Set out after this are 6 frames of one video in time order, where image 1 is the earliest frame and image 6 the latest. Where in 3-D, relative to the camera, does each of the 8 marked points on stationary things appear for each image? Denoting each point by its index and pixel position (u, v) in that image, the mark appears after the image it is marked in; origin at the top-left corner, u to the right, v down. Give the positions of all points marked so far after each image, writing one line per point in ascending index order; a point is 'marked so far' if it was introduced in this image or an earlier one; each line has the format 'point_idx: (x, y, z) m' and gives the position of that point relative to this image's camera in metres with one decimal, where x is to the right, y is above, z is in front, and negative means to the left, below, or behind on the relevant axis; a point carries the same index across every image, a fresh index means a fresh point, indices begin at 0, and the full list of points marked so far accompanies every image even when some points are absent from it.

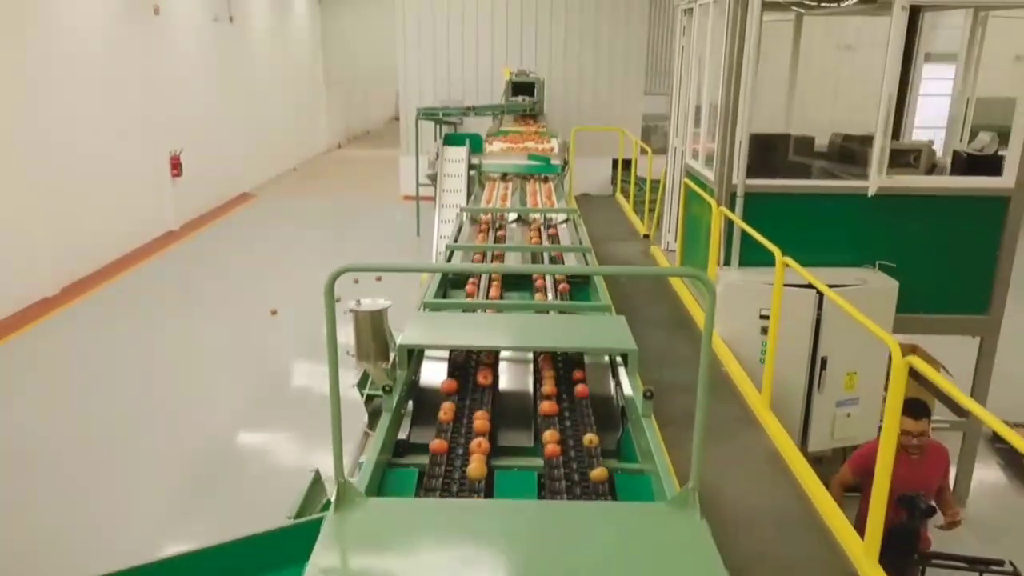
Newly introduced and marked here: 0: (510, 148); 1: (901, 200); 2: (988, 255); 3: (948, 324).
0: (0.0, +1.3, +7.2) m
1: (+2.0, +0.4, +4.0) m
2: (+2.5, +0.2, +4.1) m
3: (+2.3, -0.2, +4.1) m
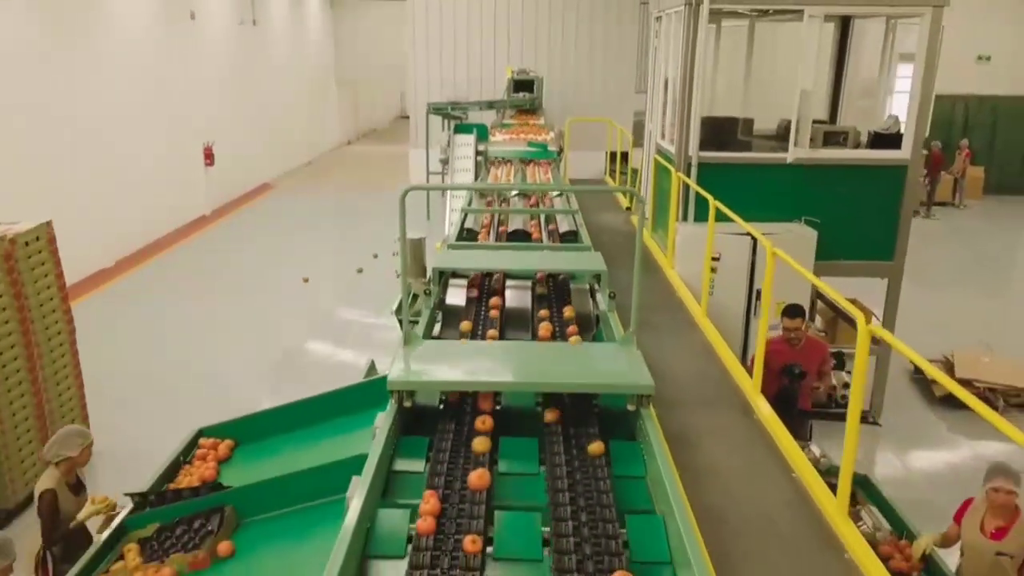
0: (0.0, +1.6, +8.3) m
1: (+2.0, +0.8, +5.1) m
2: (+2.5, +0.5, +5.1) m
3: (+2.3, +0.1, +5.2) m
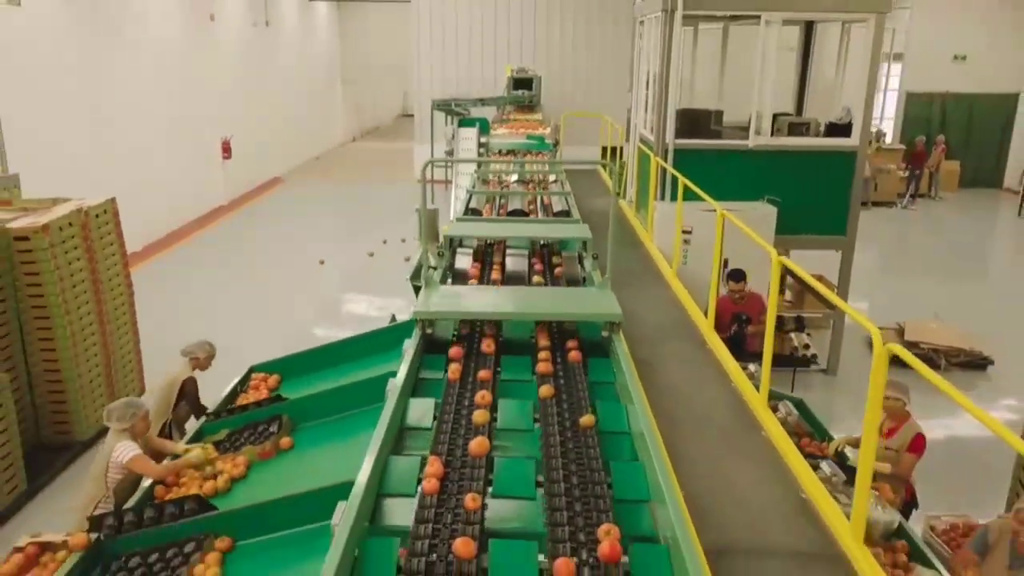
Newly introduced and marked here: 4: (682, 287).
0: (0.0, +1.8, +9.0) m
1: (+2.0, +1.0, +5.8) m
2: (+2.5, +0.7, +5.9) m
3: (+2.3, +0.3, +6.0) m
4: (+1.0, 0.0, +4.7) m
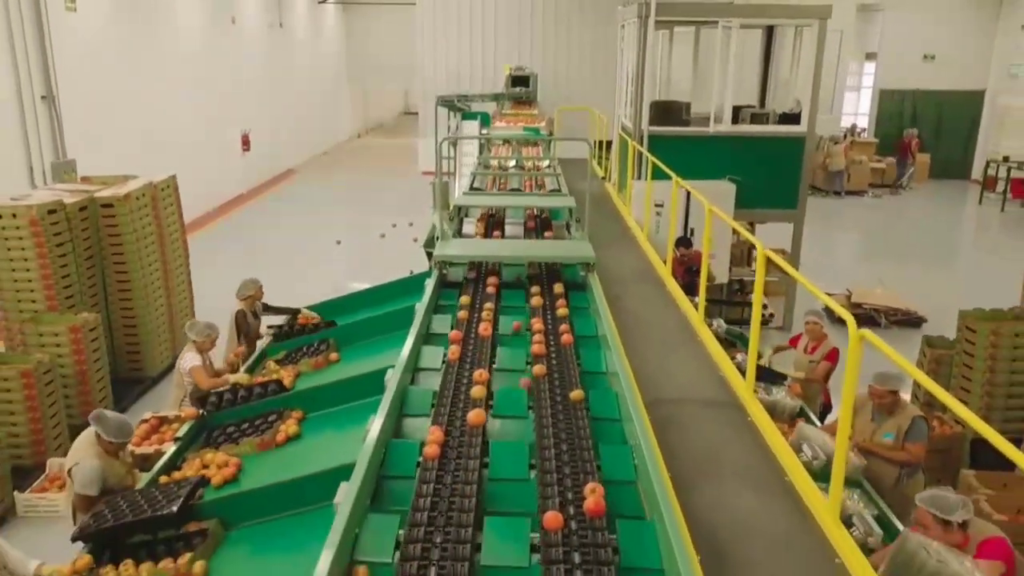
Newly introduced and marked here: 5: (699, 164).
0: (0.0, +2.1, +10.0) m
1: (+2.0, +1.3, +6.8) m
2: (+2.5, +1.0, +6.9) m
3: (+2.3, +0.6, +7.0) m
4: (+1.0, +0.3, +5.7) m
5: (+1.6, +1.1, +6.9) m
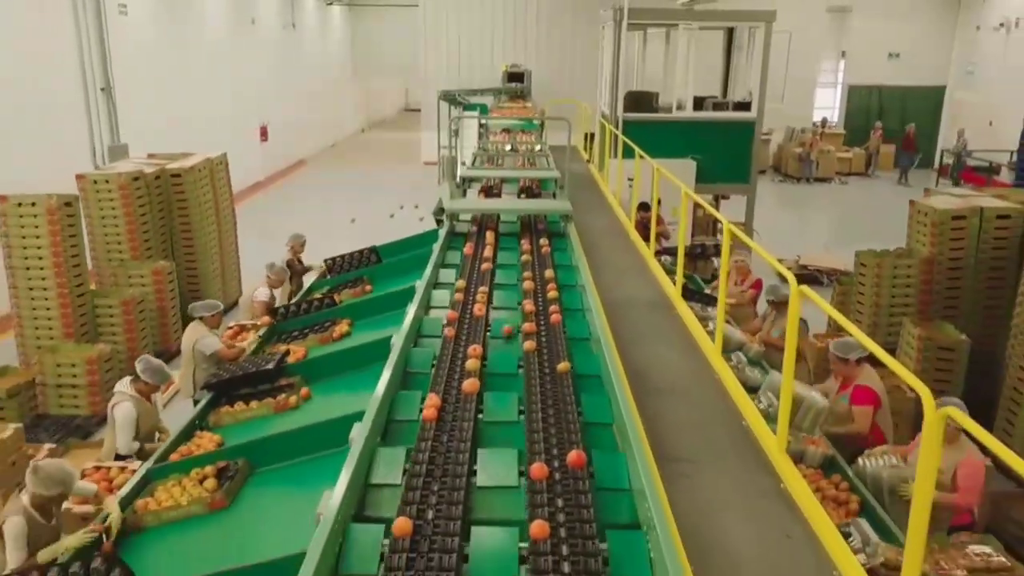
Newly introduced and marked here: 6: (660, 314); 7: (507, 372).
0: (-0.1, +2.5, +11.3) m
1: (+1.9, +1.7, +8.0) m
2: (+2.4, +1.4, +8.1) m
3: (+2.2, +1.0, +8.2) m
4: (+1.0, +0.7, +6.9) m
5: (+1.6, +1.5, +8.1) m
6: (+0.8, -0.1, +4.5) m
7: (0.0, -0.4, +3.6) m
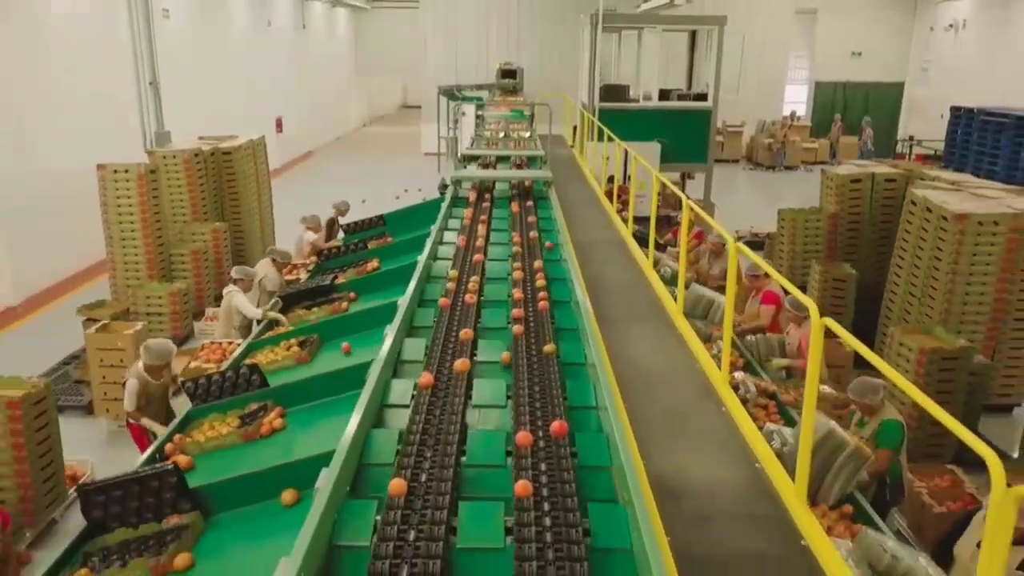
0: (-0.2, +2.9, +12.7) m
1: (+1.8, +2.1, +9.5) m
2: (+2.3, +1.8, +9.6) m
3: (+2.2, +1.5, +9.6) m
4: (+0.9, +1.1, +8.4) m
5: (+1.5, +1.9, +9.6) m
6: (+0.8, +0.3, +5.9) m
7: (-0.1, +0.1, +5.0) m
